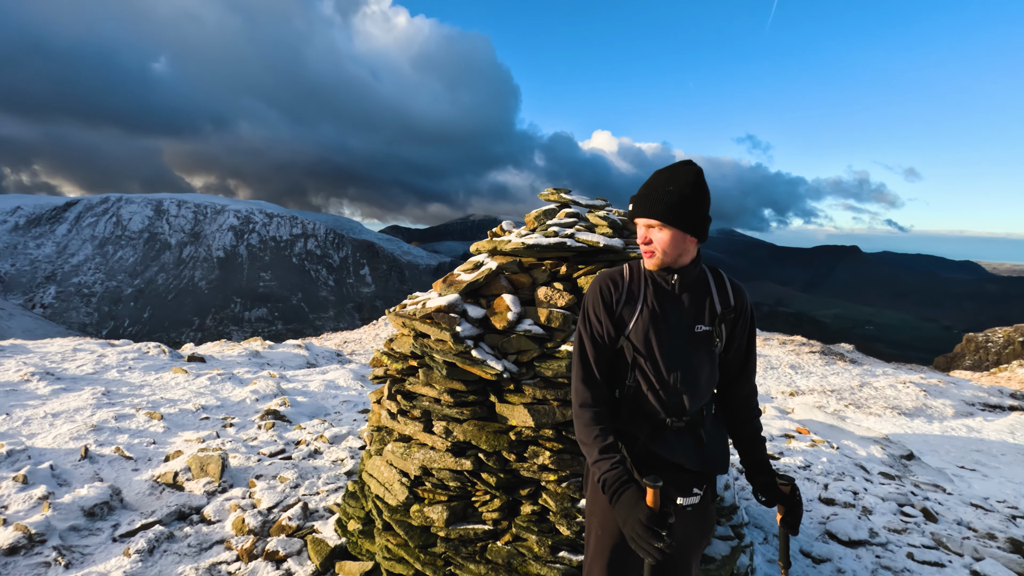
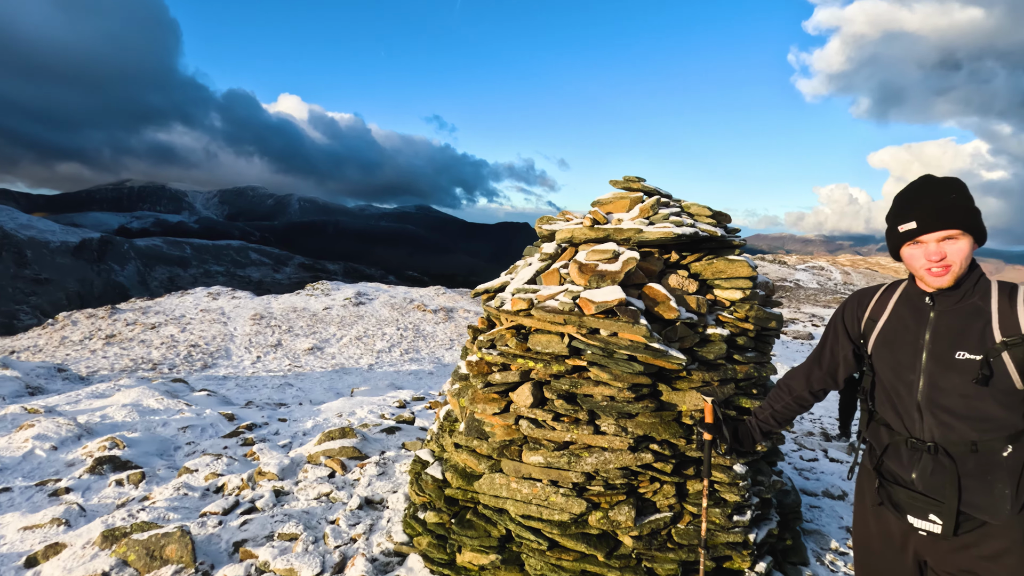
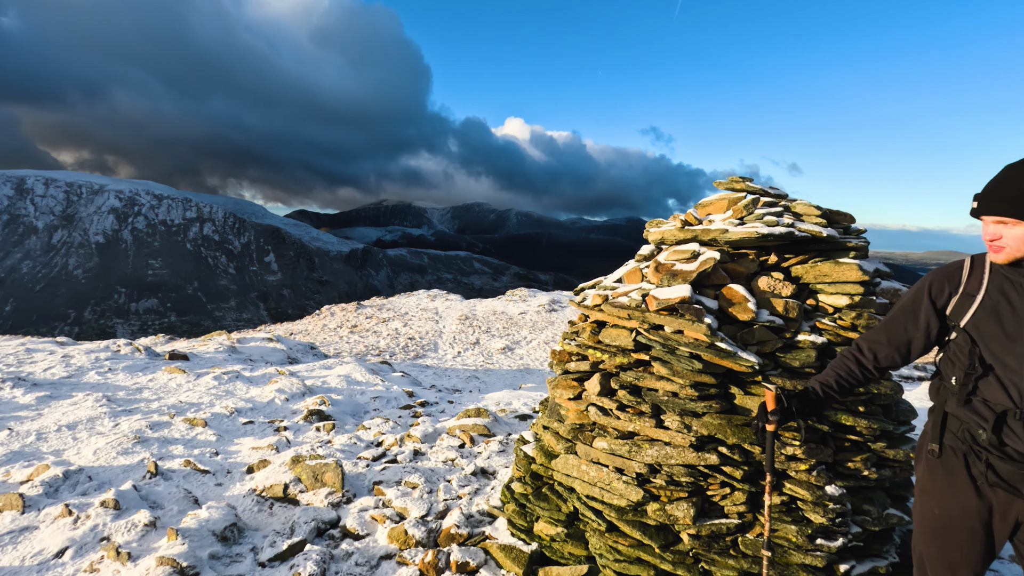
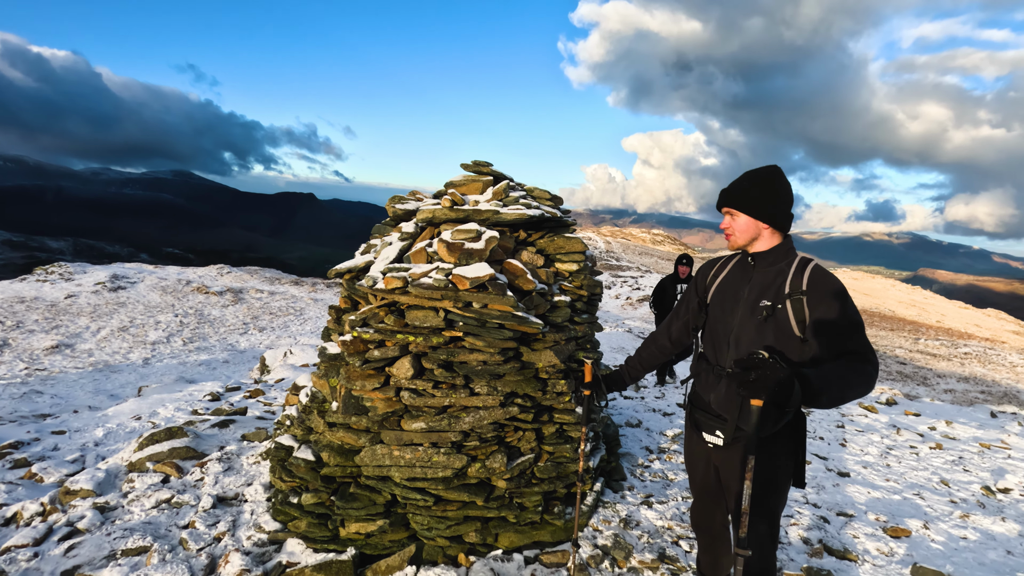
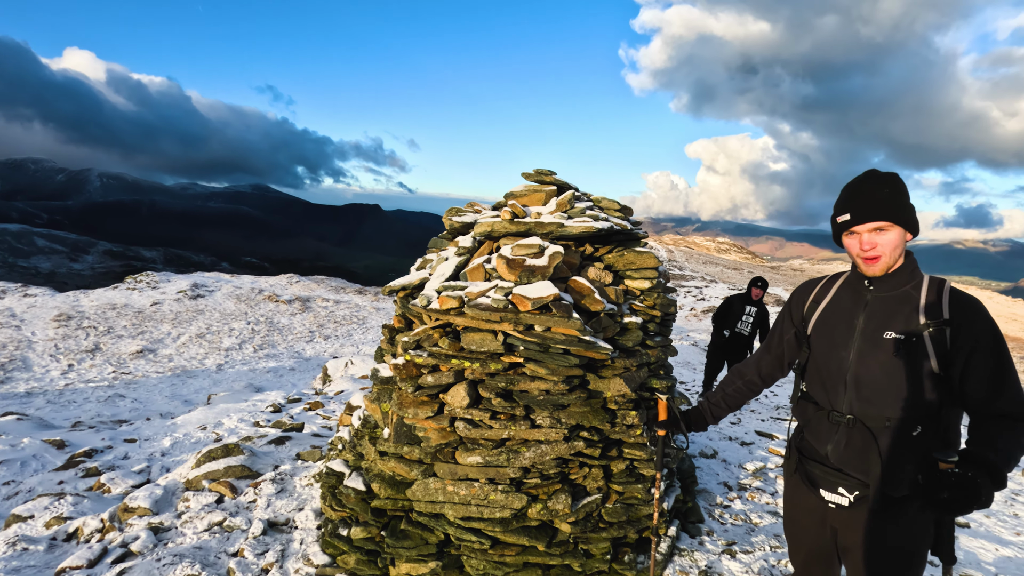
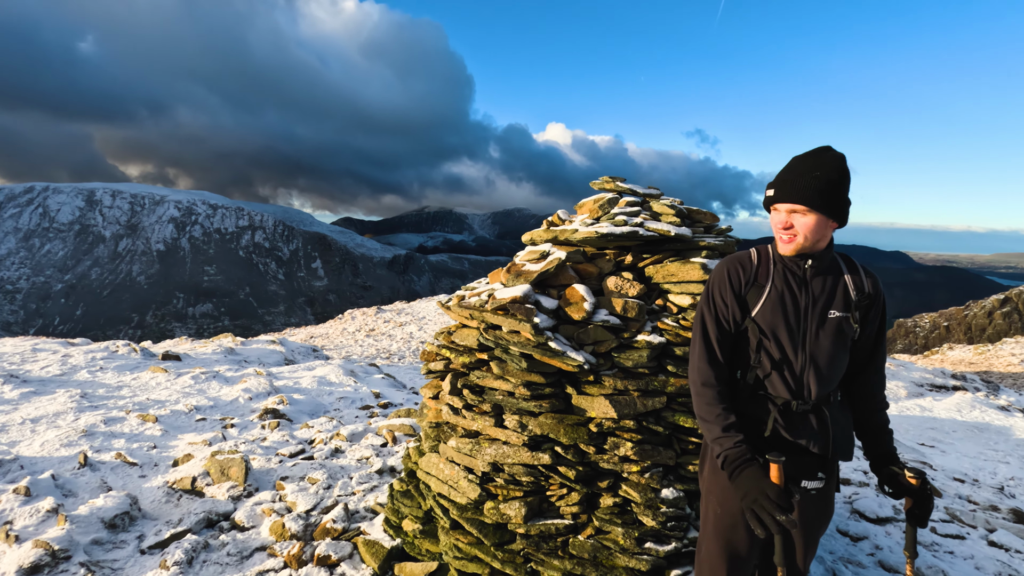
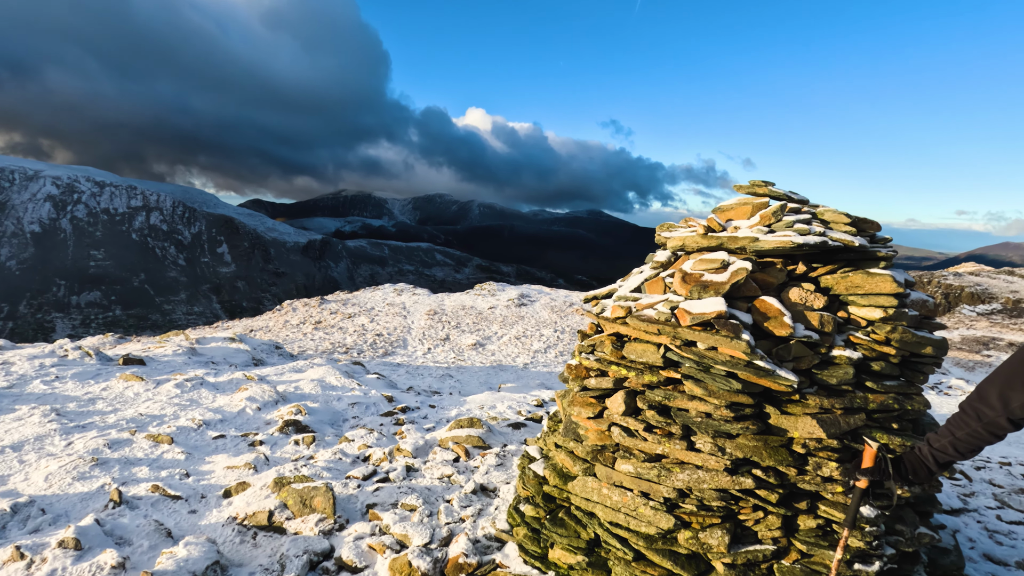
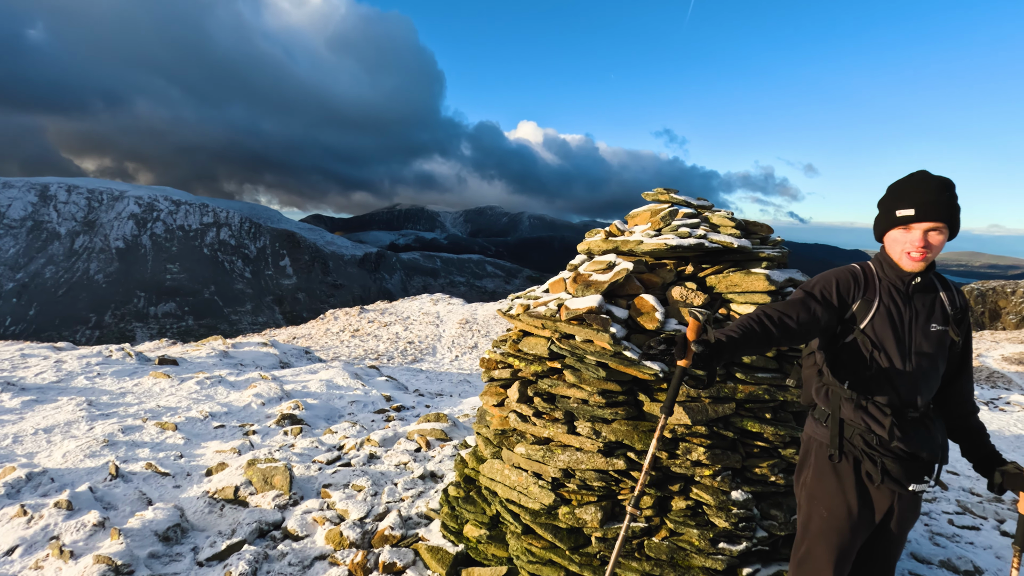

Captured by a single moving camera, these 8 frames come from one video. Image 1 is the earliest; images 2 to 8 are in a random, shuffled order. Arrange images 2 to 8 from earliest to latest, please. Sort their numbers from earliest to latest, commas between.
6, 8, 3, 7, 2, 5, 4
